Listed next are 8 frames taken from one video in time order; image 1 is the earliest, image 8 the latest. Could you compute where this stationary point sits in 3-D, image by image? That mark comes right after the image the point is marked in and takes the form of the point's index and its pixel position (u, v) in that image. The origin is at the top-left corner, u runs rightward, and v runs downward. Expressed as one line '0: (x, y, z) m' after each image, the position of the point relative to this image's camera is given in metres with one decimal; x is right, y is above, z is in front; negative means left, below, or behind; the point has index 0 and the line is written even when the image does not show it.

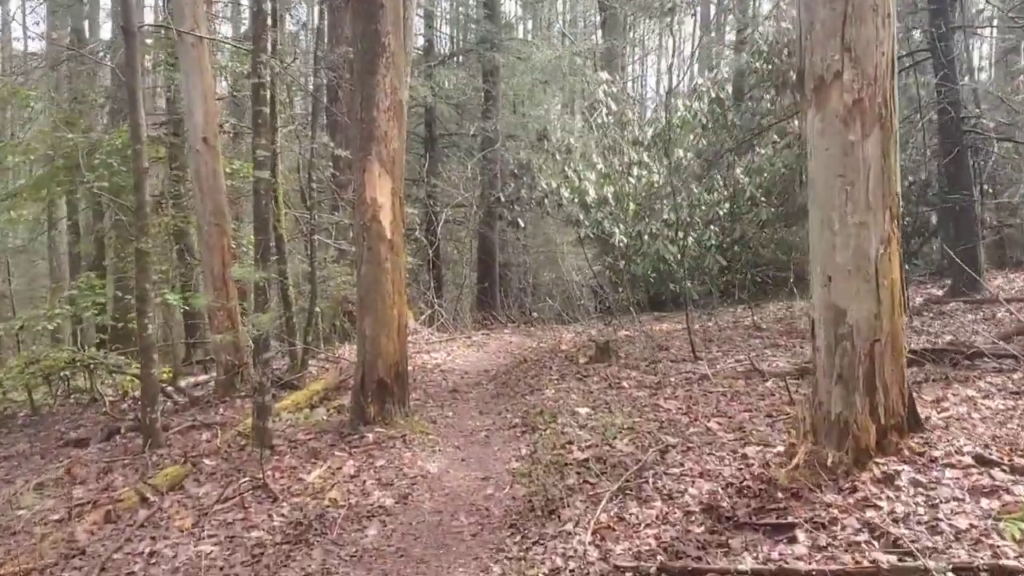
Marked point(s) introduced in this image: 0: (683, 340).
0: (+1.6, -0.5, +8.6) m
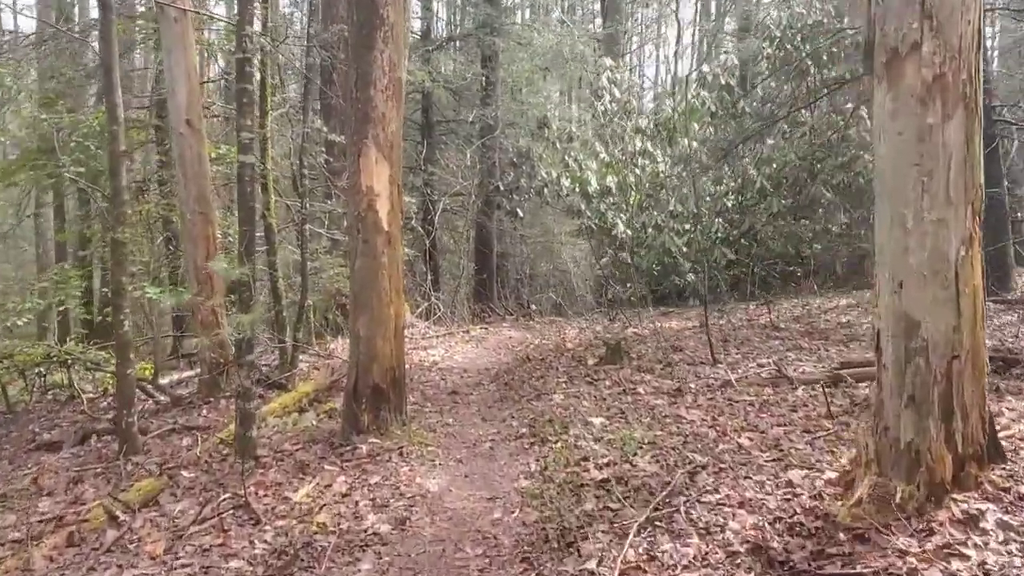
0: (+1.6, -0.5, +8.1) m
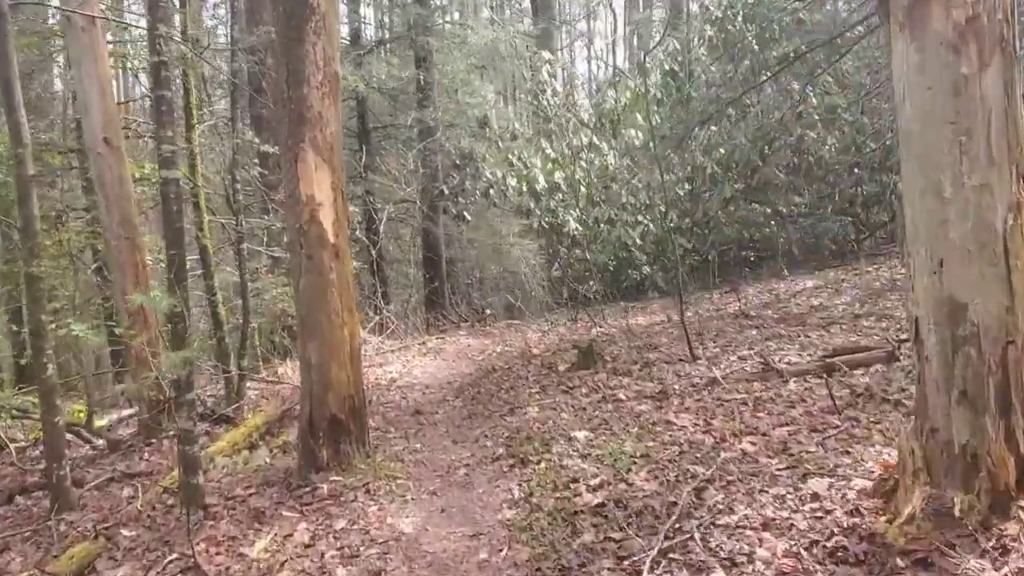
0: (+1.3, -0.4, +7.7) m
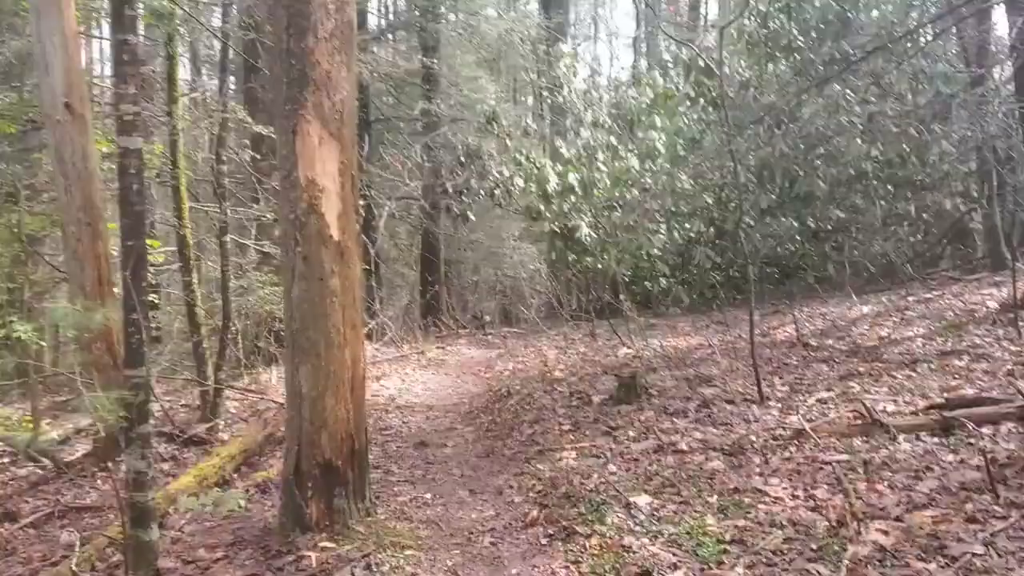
0: (+1.5, -0.6, +6.6) m
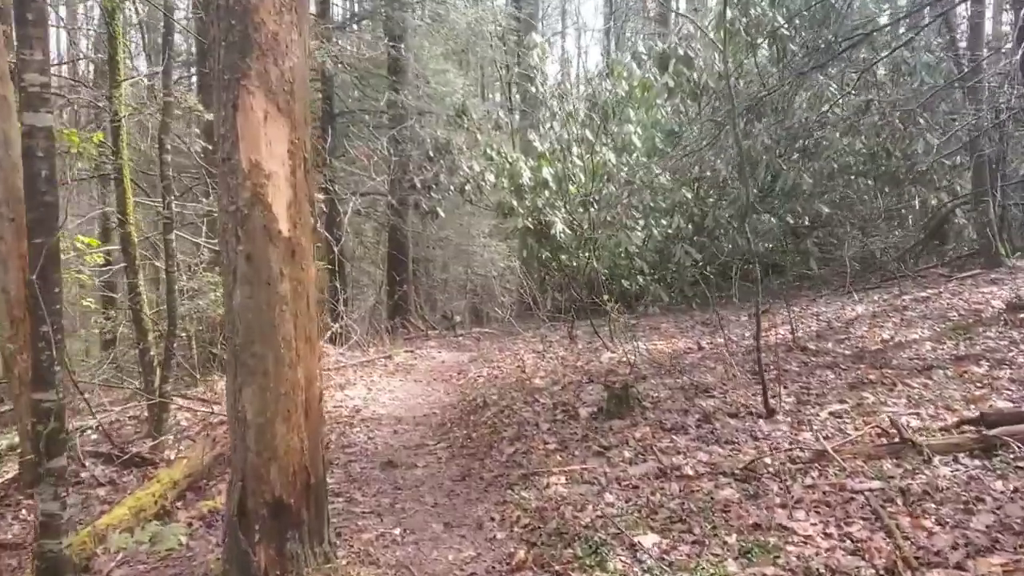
0: (+1.3, -0.6, +6.0) m
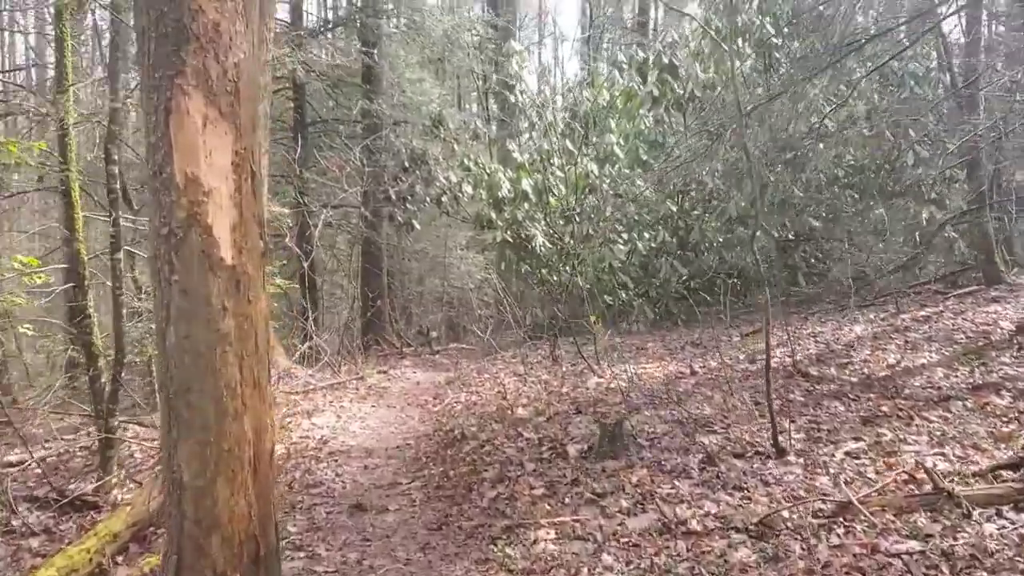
0: (+1.2, -0.7, +5.6) m
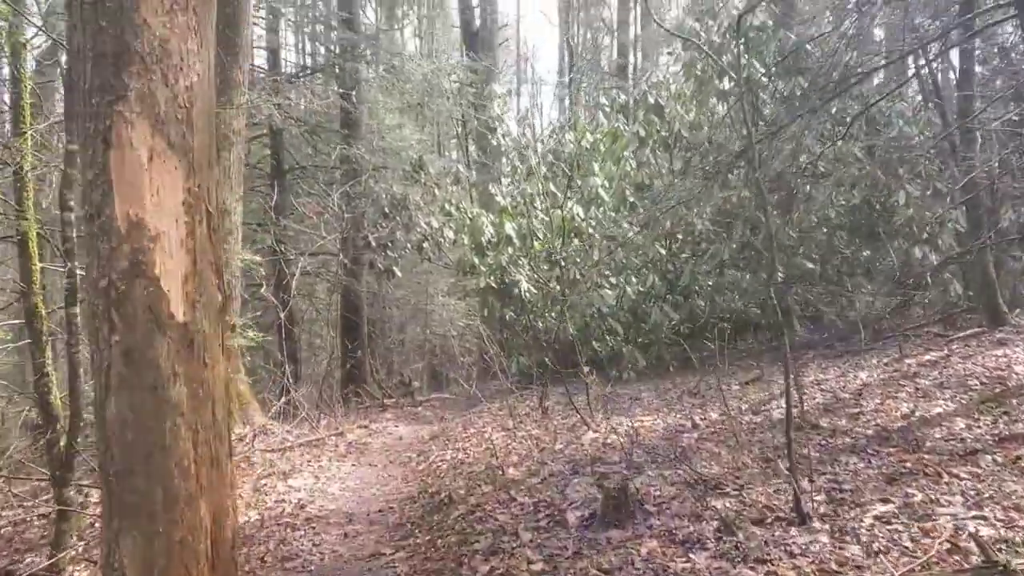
0: (+1.2, -1.0, +5.2) m
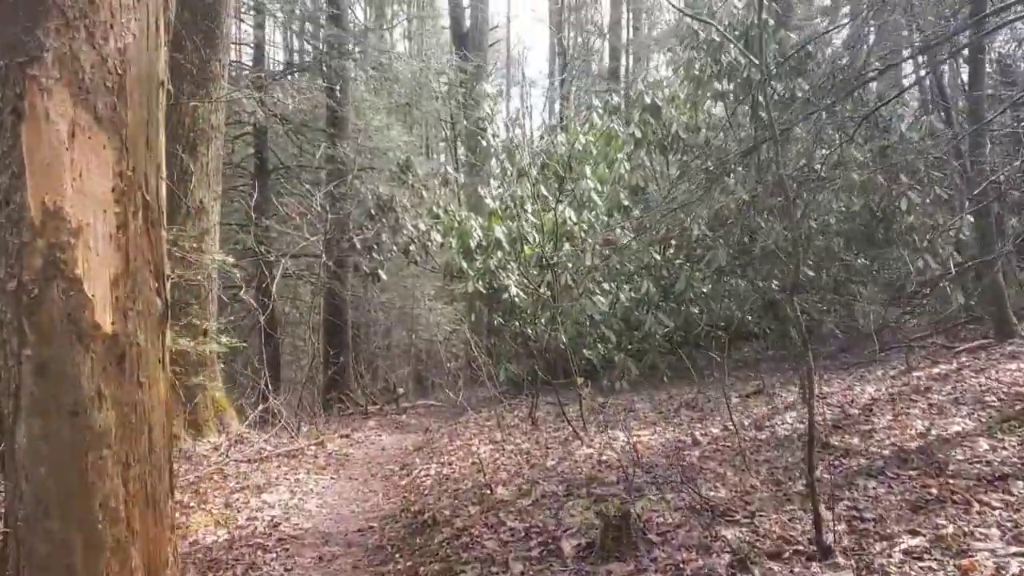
0: (+1.1, -1.0, +4.8) m
